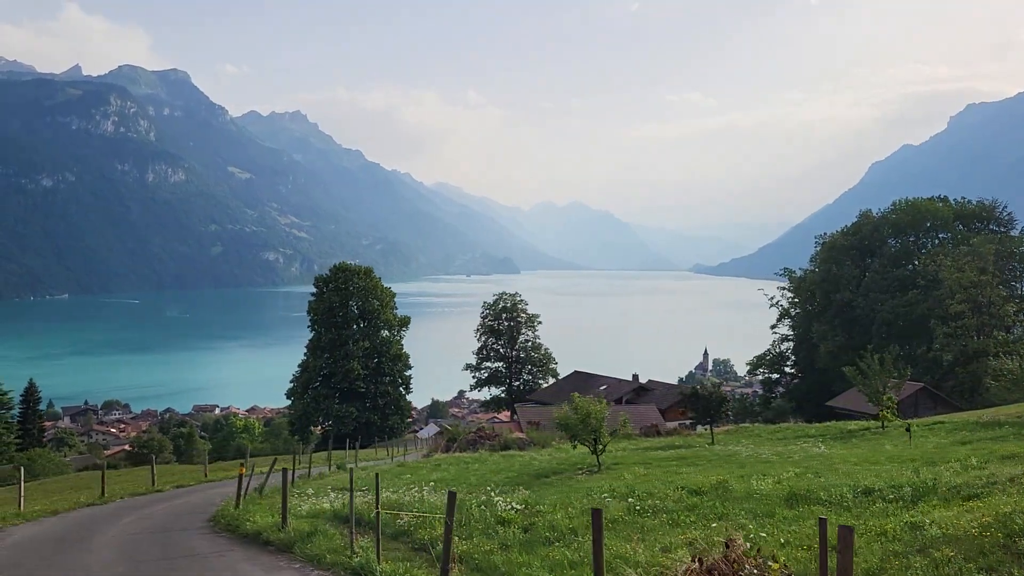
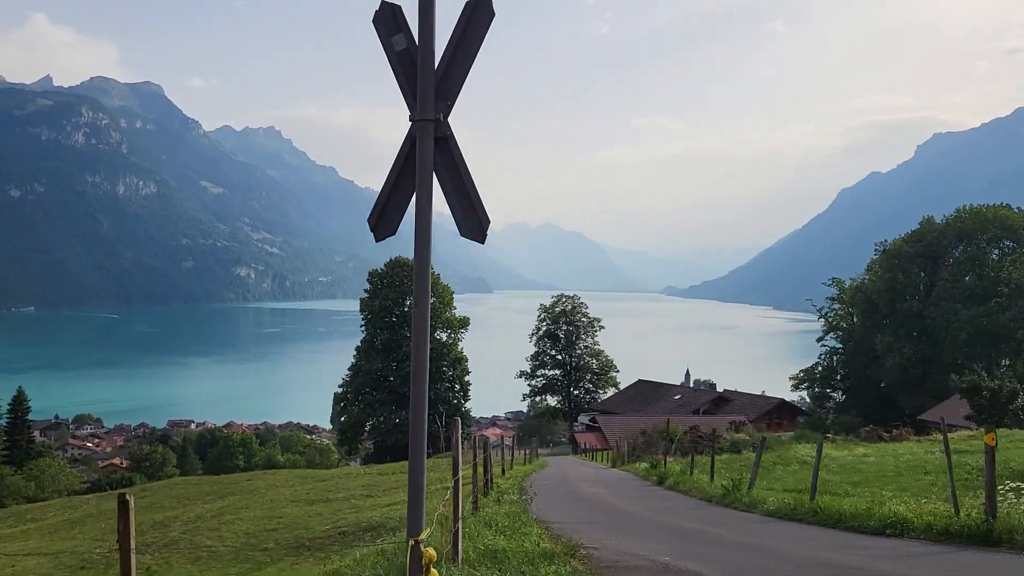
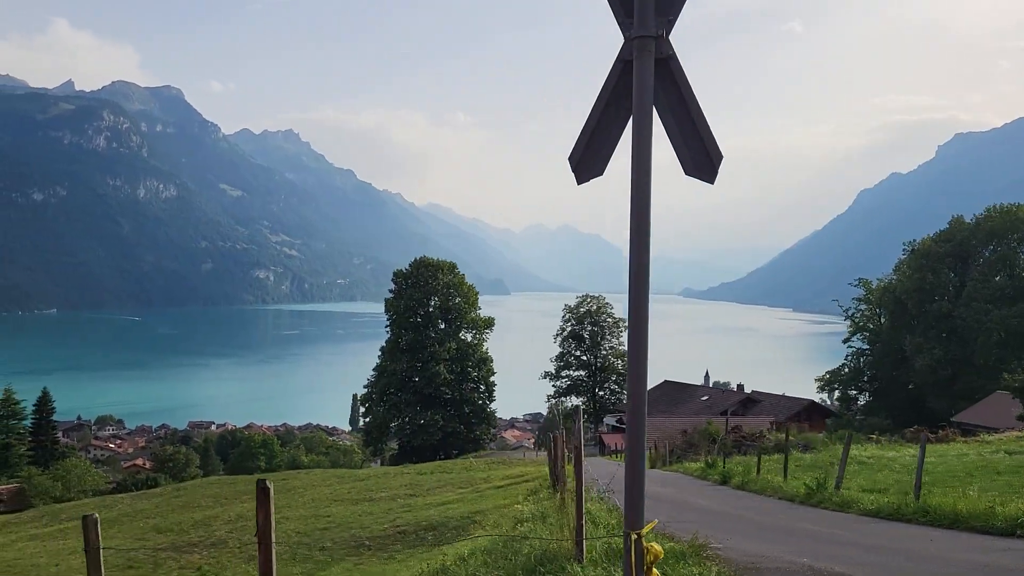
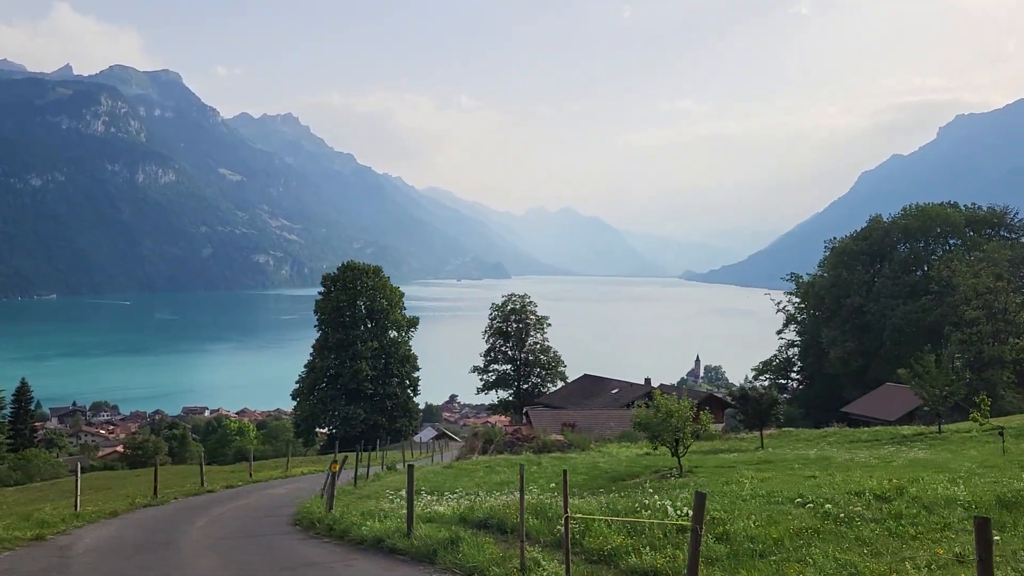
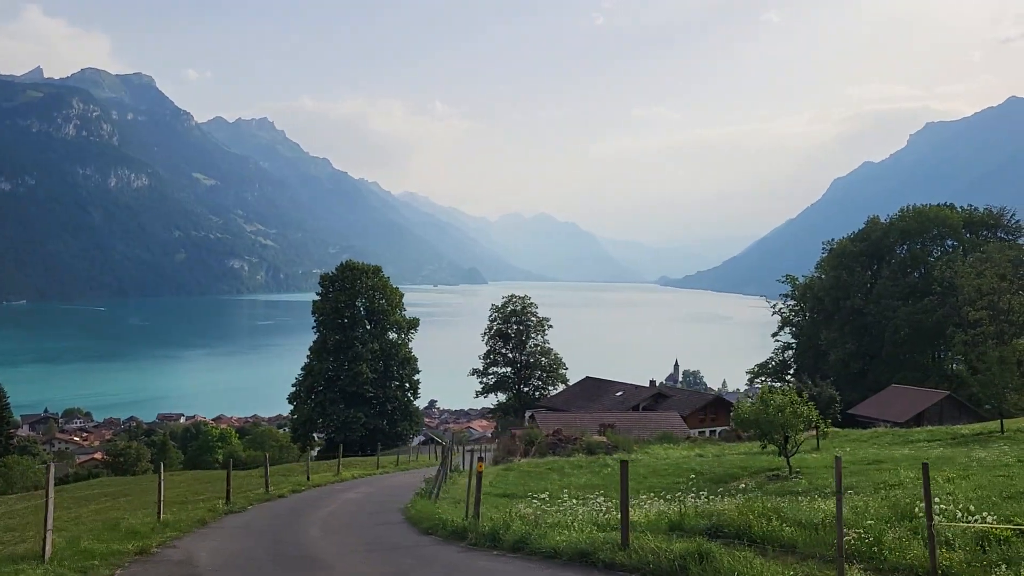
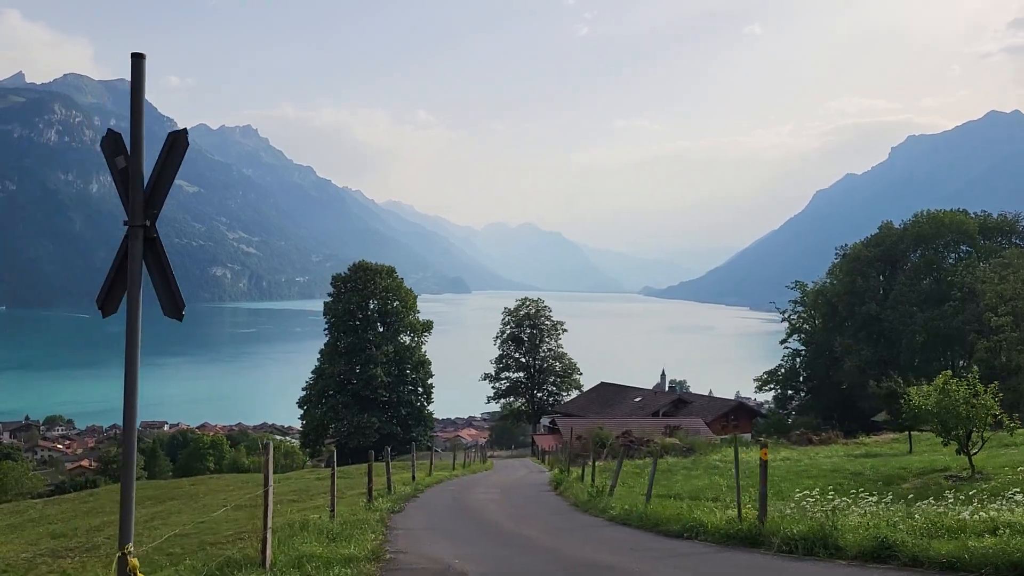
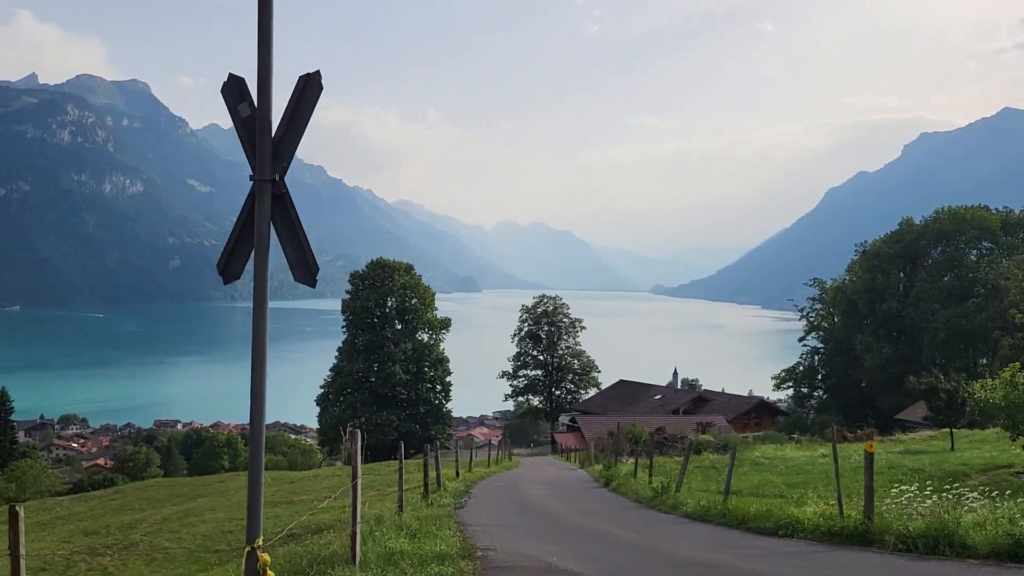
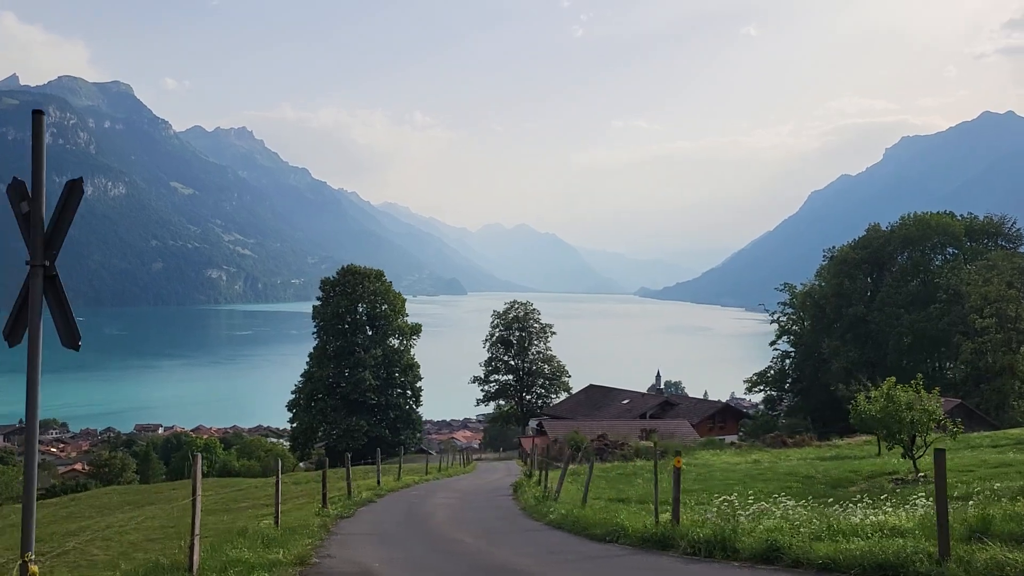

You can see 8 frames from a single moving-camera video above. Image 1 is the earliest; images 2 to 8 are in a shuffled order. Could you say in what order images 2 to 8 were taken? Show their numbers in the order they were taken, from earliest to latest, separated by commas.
4, 5, 8, 6, 7, 2, 3
